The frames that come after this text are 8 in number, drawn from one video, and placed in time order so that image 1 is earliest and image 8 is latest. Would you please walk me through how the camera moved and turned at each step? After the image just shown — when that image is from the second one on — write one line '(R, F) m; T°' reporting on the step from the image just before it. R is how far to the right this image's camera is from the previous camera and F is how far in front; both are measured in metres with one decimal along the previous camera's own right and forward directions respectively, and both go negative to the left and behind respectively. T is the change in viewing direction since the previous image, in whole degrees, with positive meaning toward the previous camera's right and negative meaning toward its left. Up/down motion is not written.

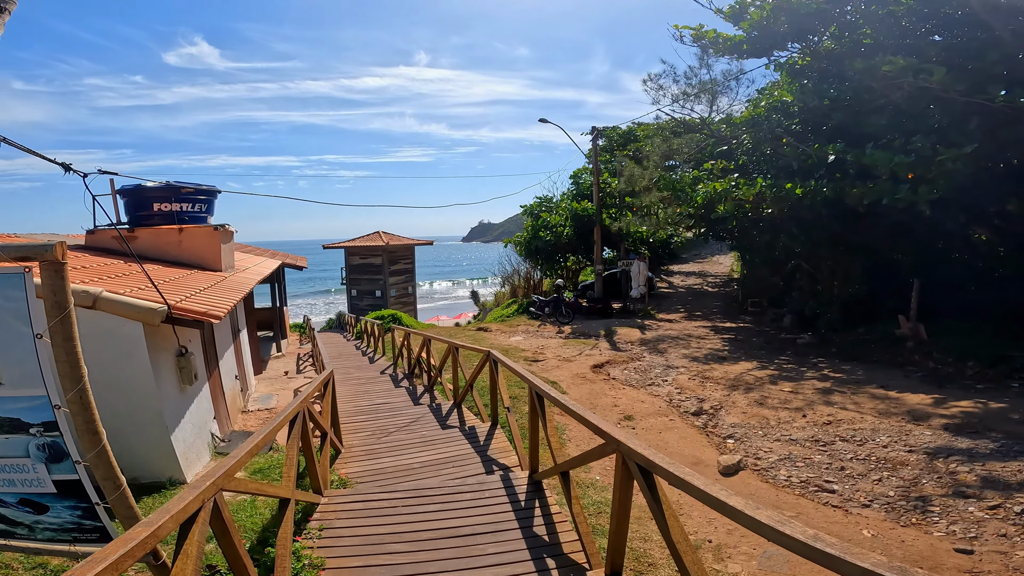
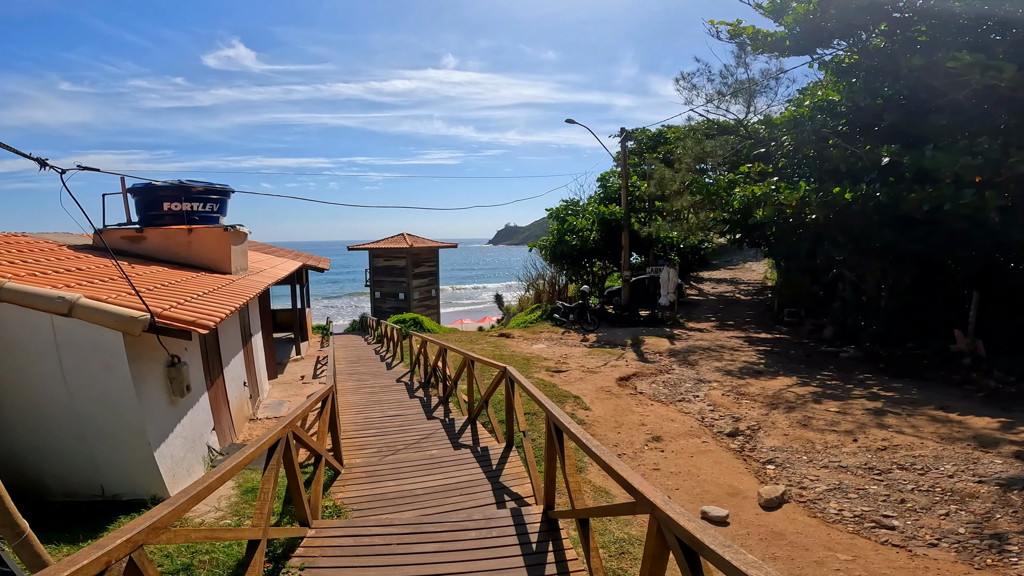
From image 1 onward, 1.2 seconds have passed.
(+0.1, +0.5) m; -3°
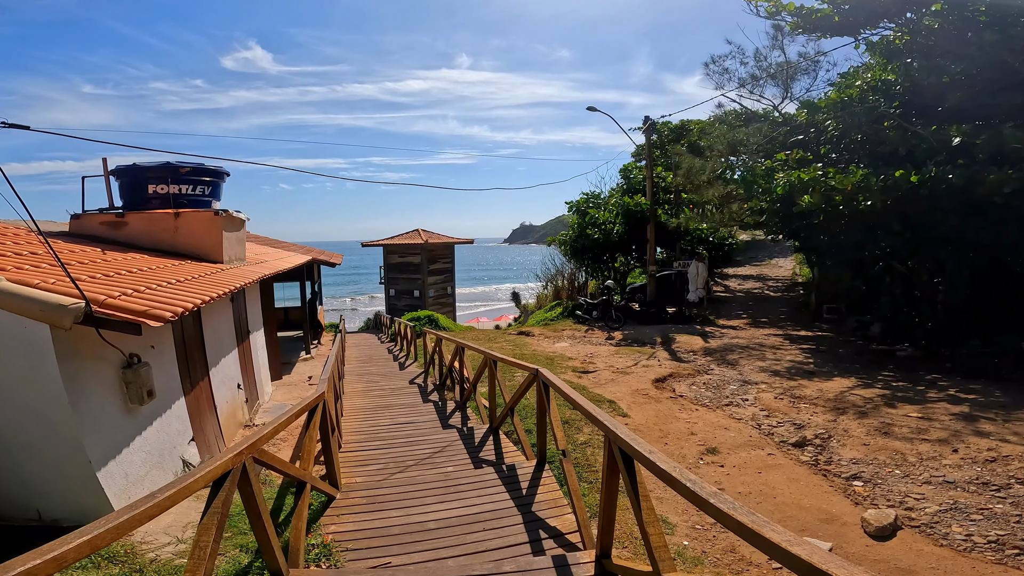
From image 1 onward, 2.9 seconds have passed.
(-0.1, +0.9) m; -2°
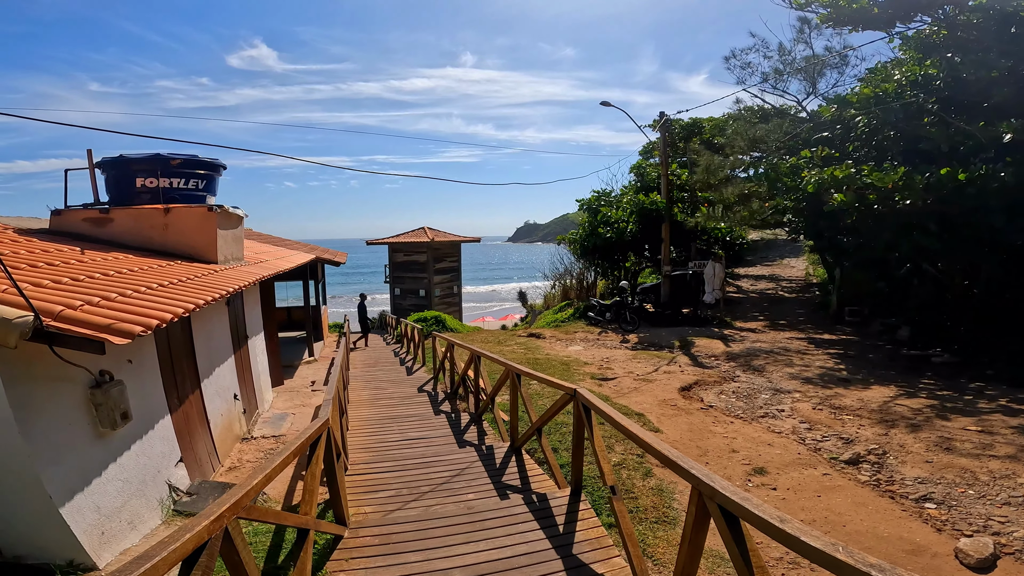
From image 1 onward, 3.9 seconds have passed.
(-0.2, +0.6) m; 0°
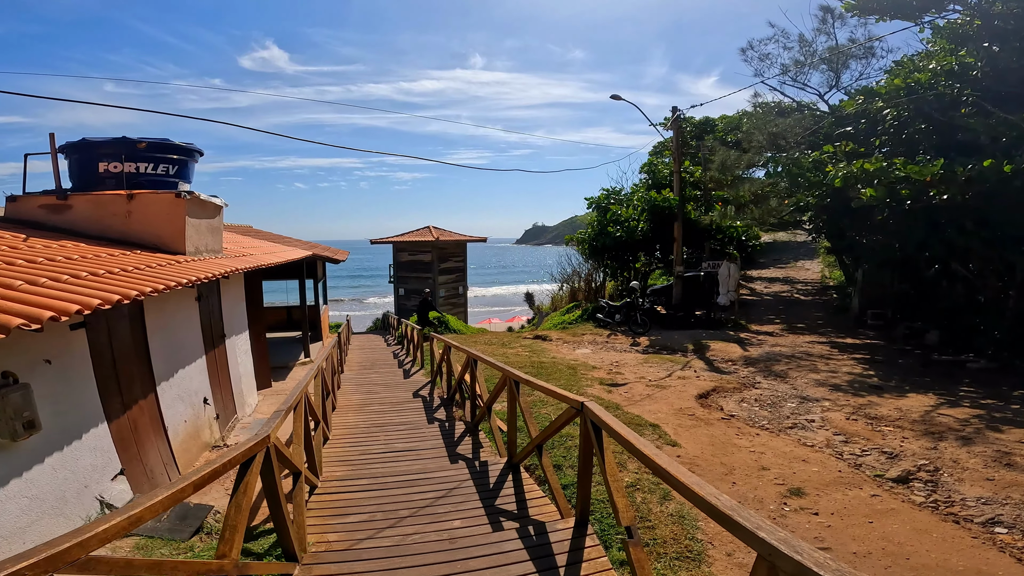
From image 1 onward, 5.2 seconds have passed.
(+0.1, +0.7) m; -1°
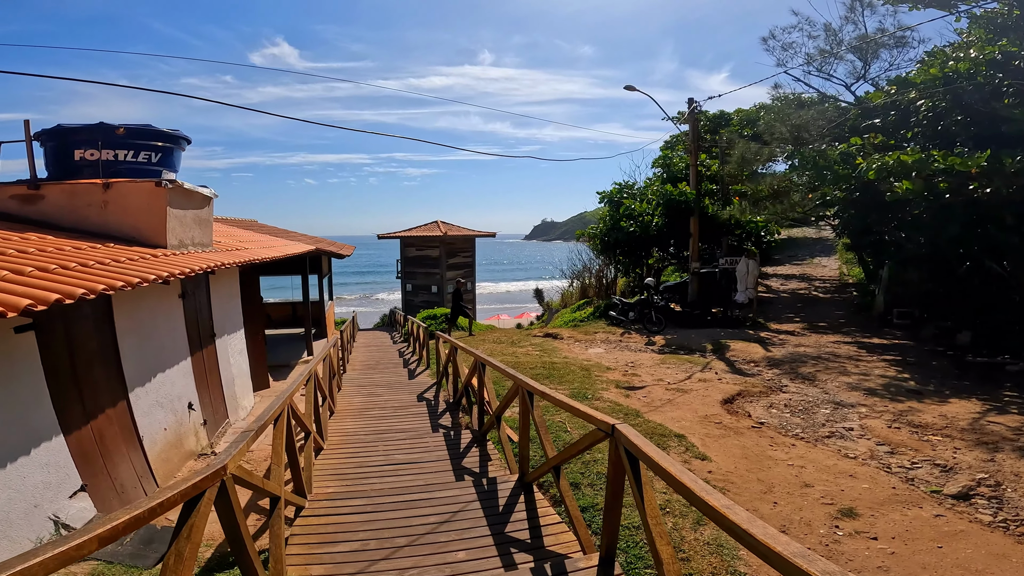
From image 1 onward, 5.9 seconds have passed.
(0.0, +0.5) m; -1°
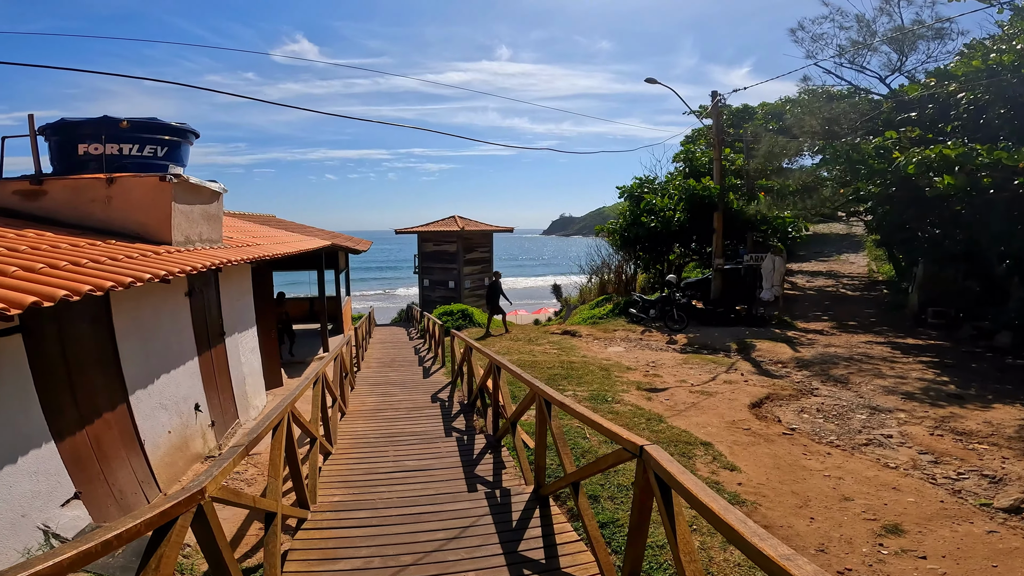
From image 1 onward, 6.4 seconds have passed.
(0.0, +0.3) m; -2°
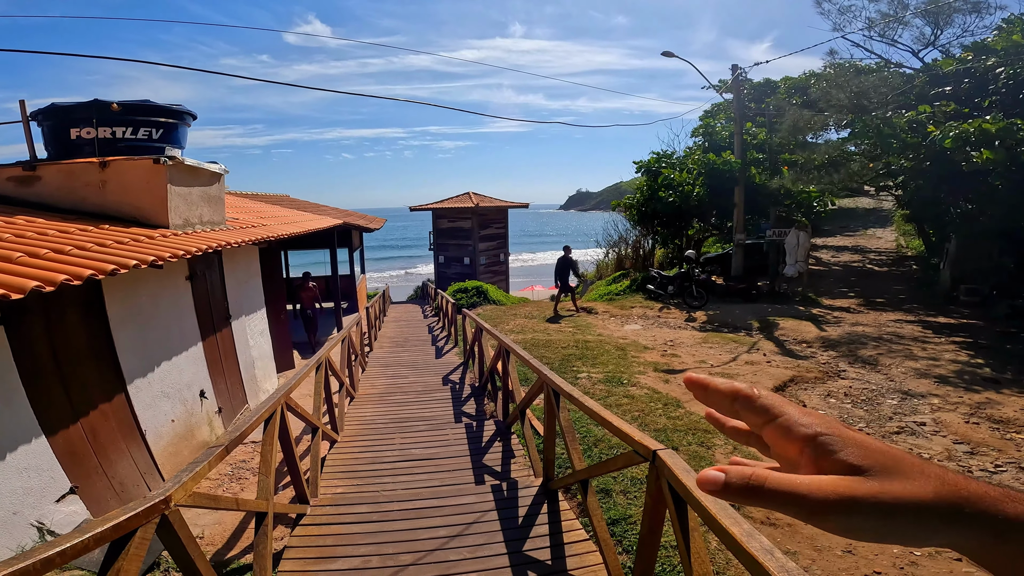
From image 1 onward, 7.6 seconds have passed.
(+0.1, +0.2) m; -2°
